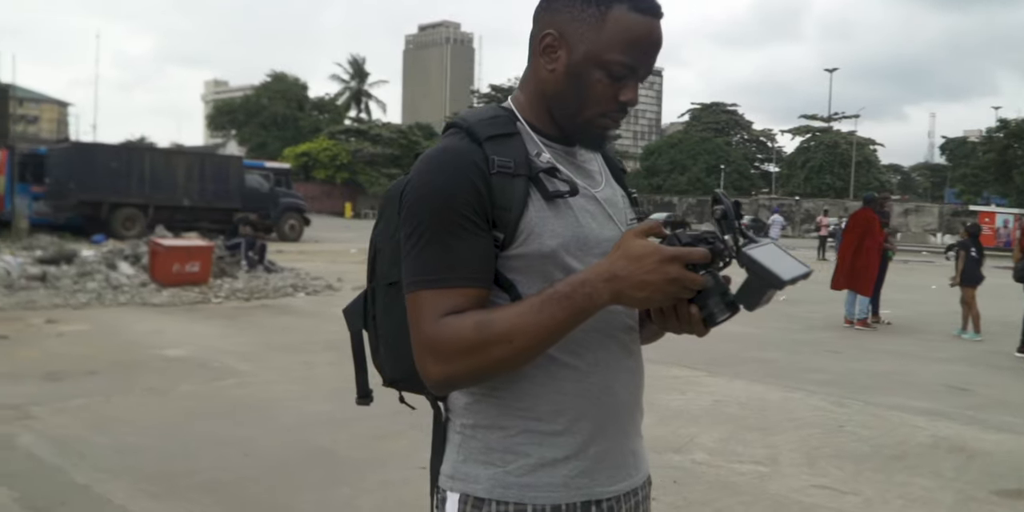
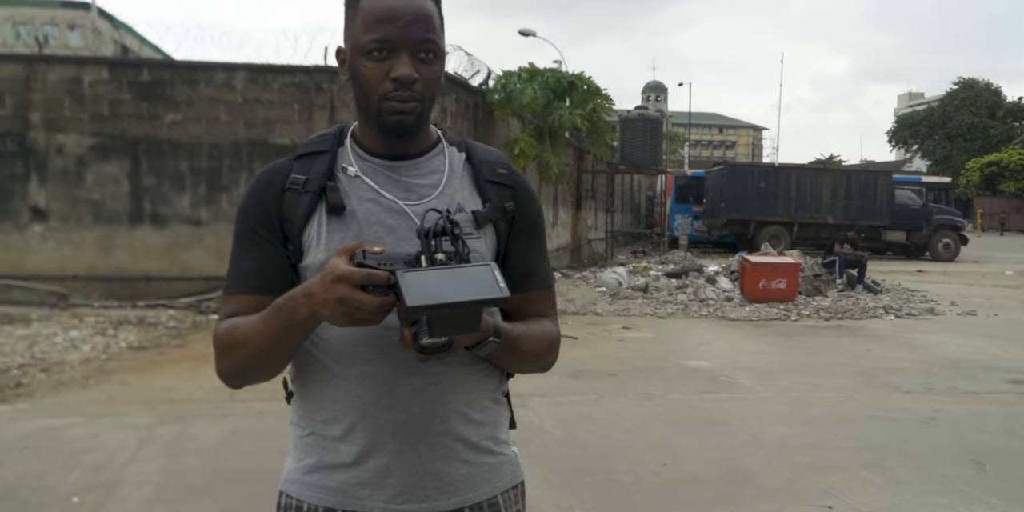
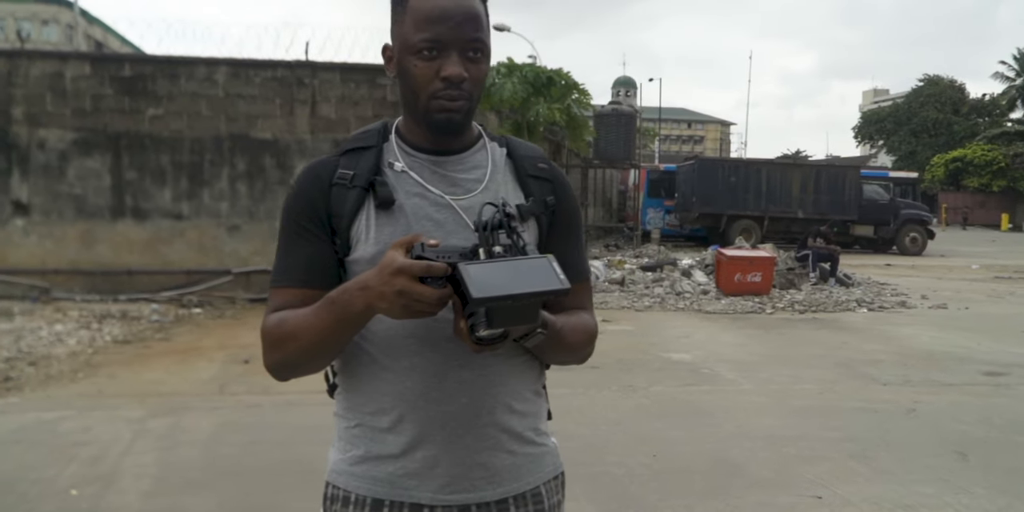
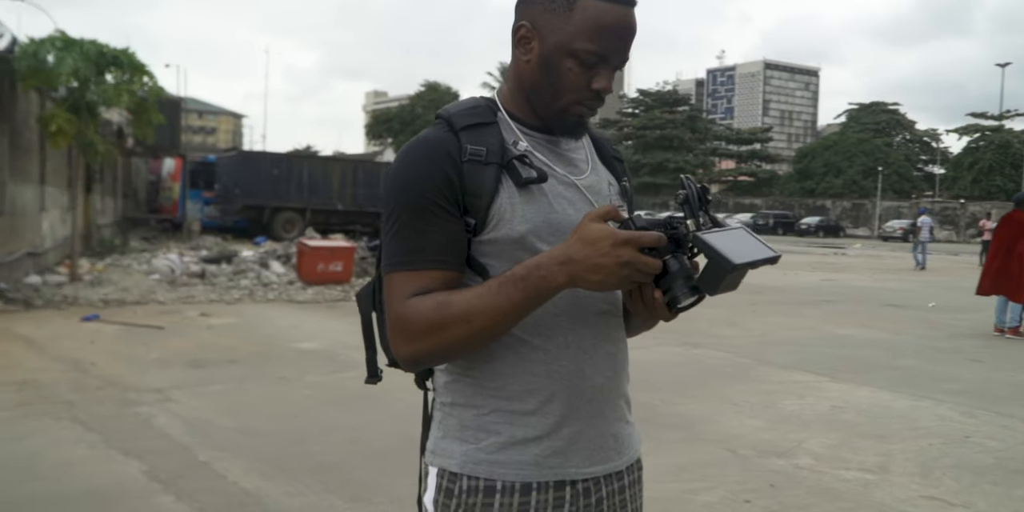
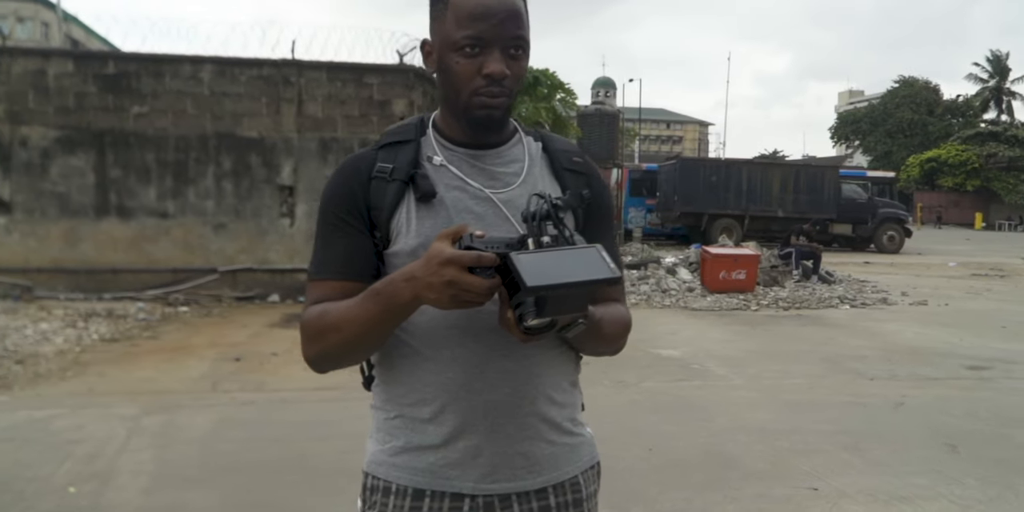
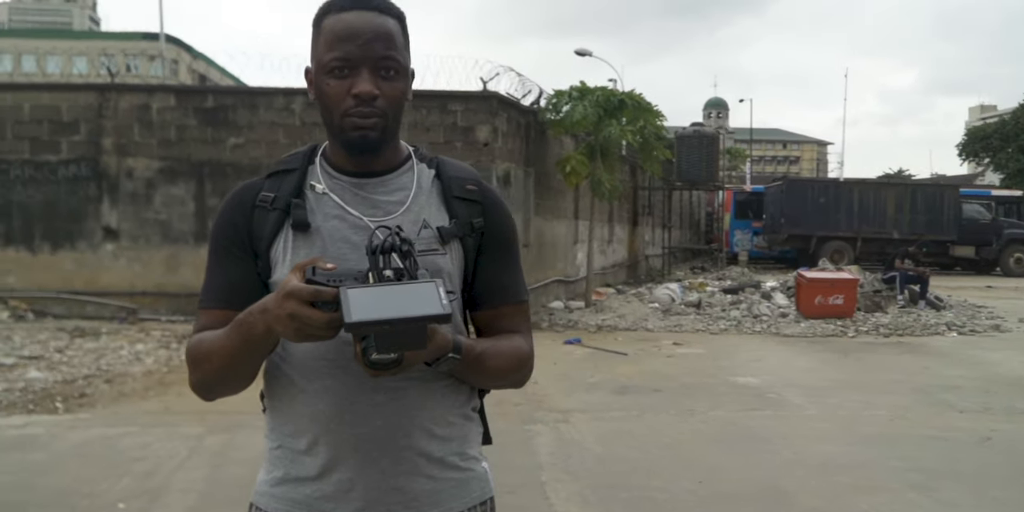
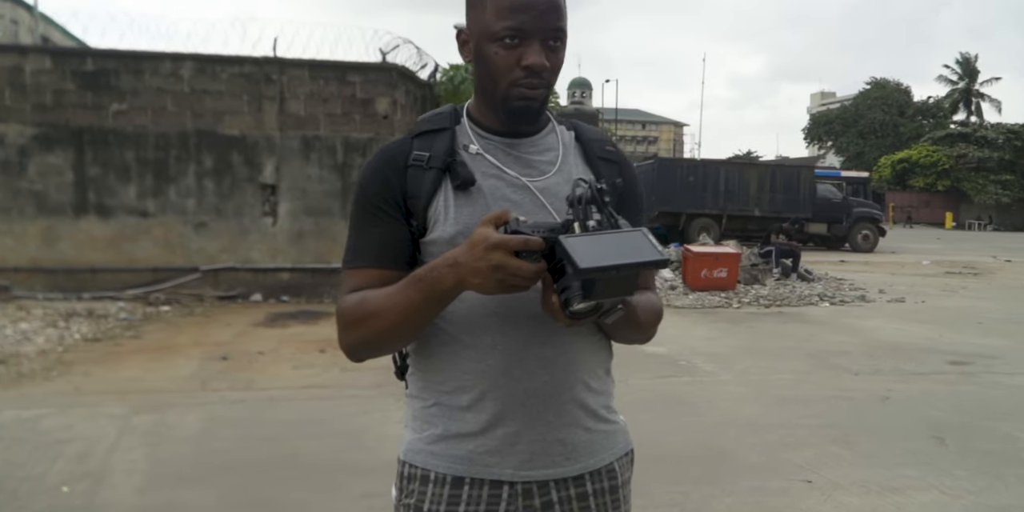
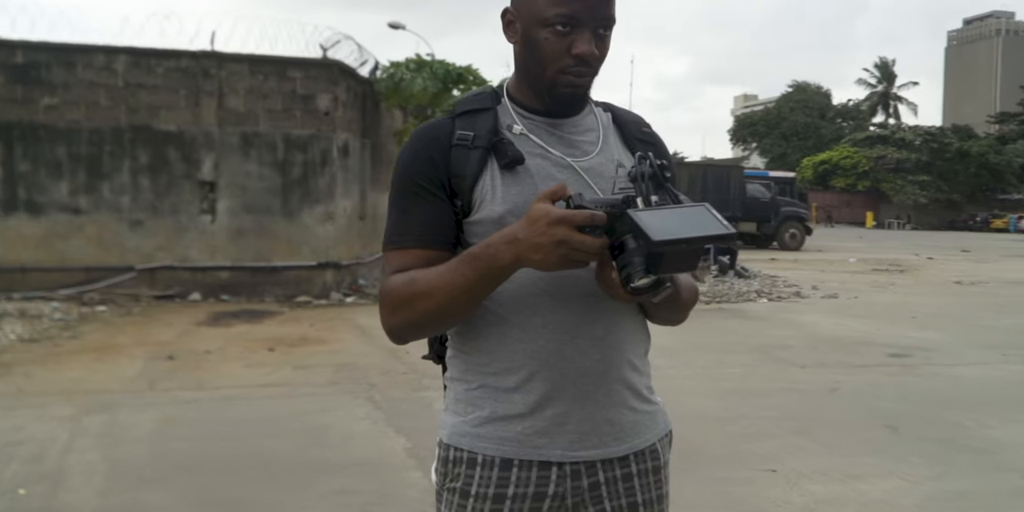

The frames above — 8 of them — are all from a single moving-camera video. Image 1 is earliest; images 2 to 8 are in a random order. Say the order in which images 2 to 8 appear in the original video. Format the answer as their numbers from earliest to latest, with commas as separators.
4, 8, 7, 5, 3, 2, 6
